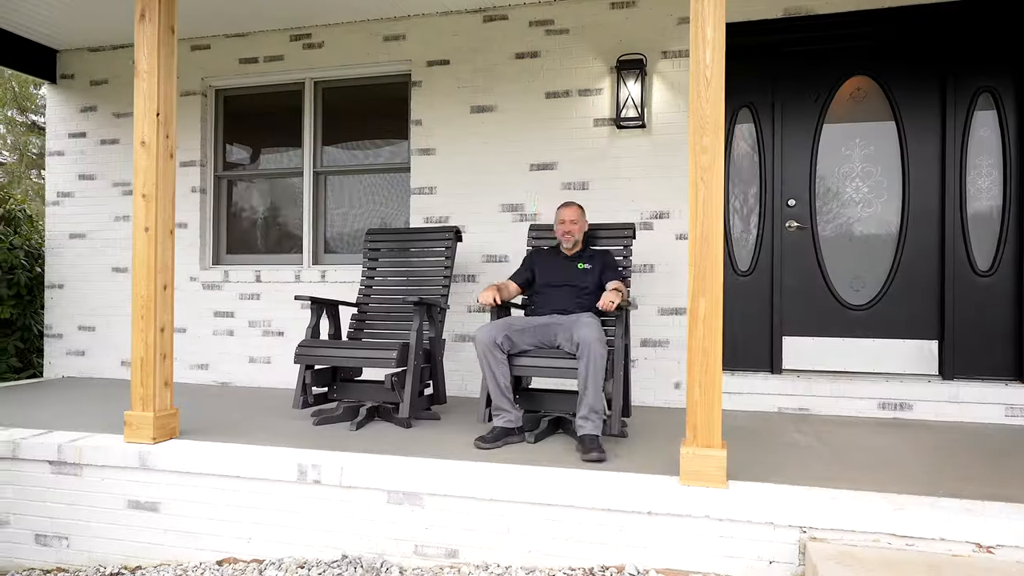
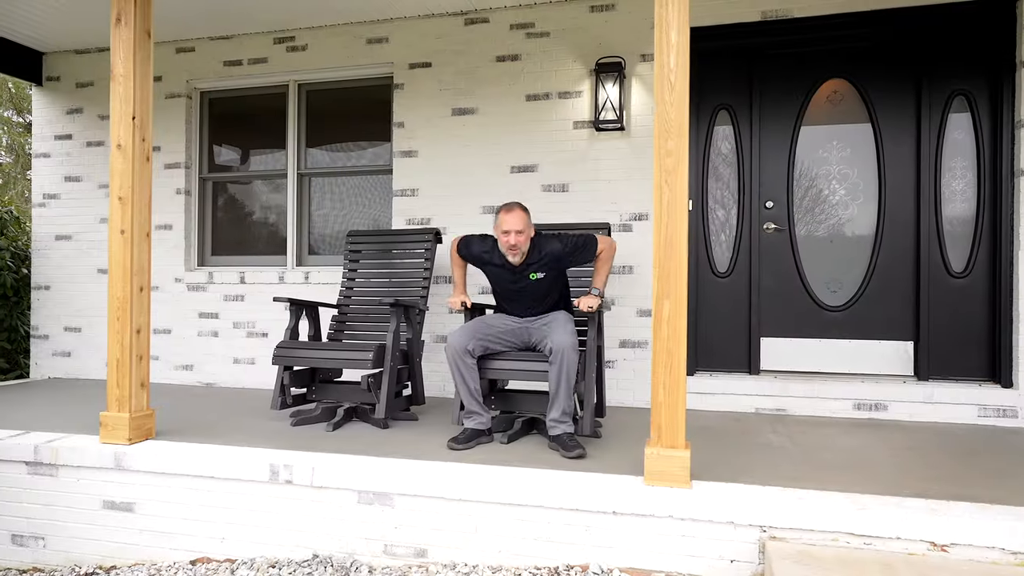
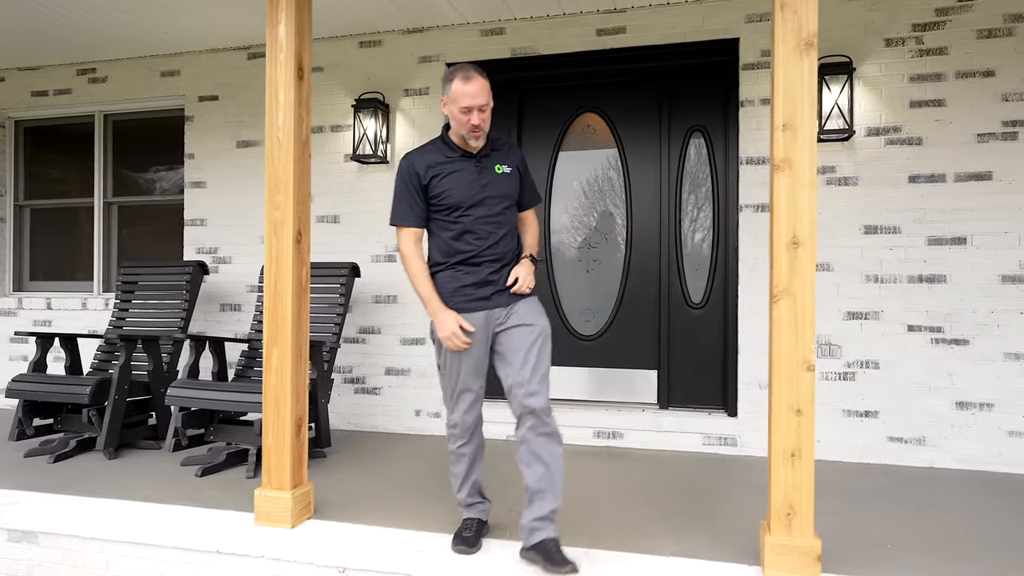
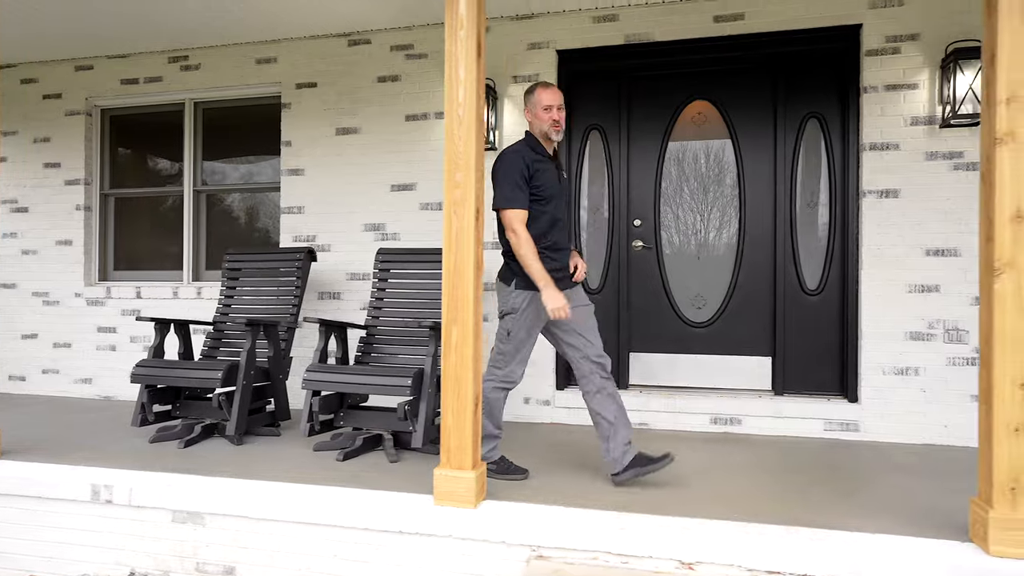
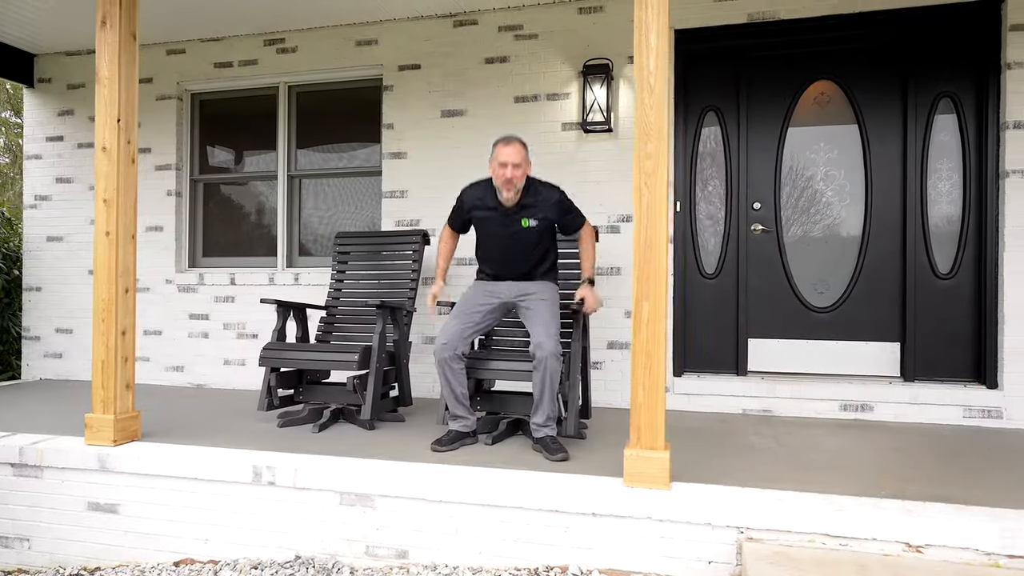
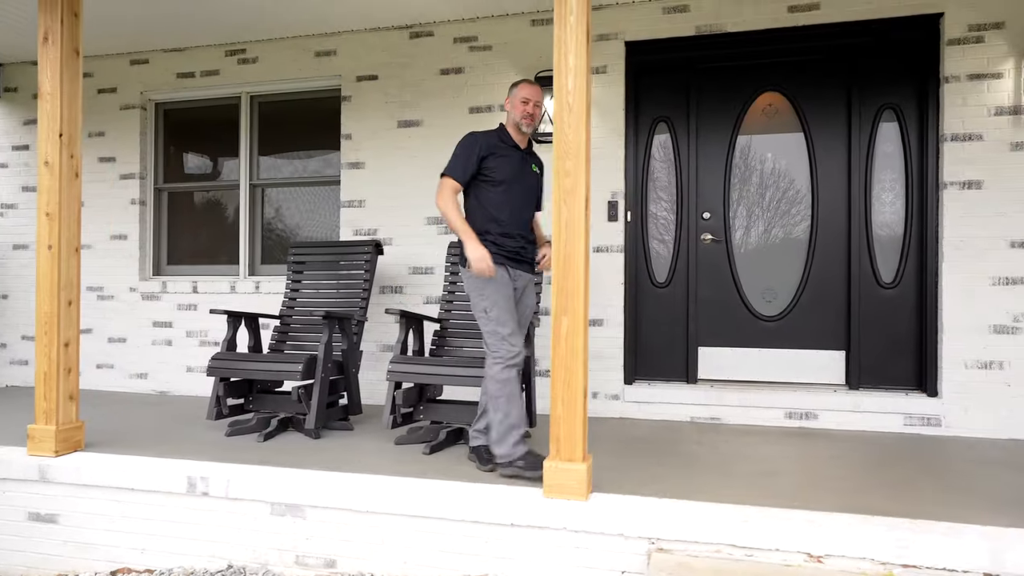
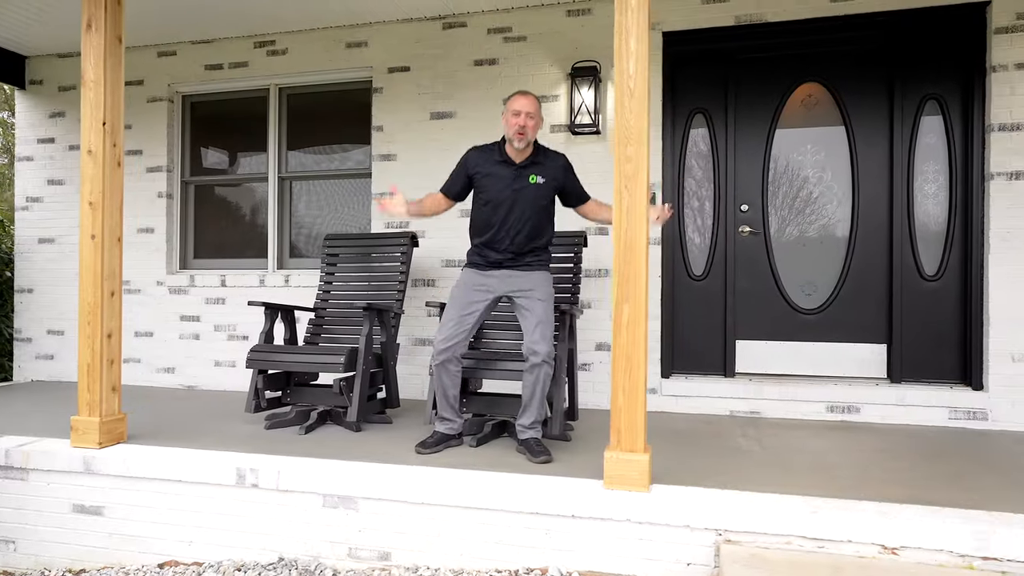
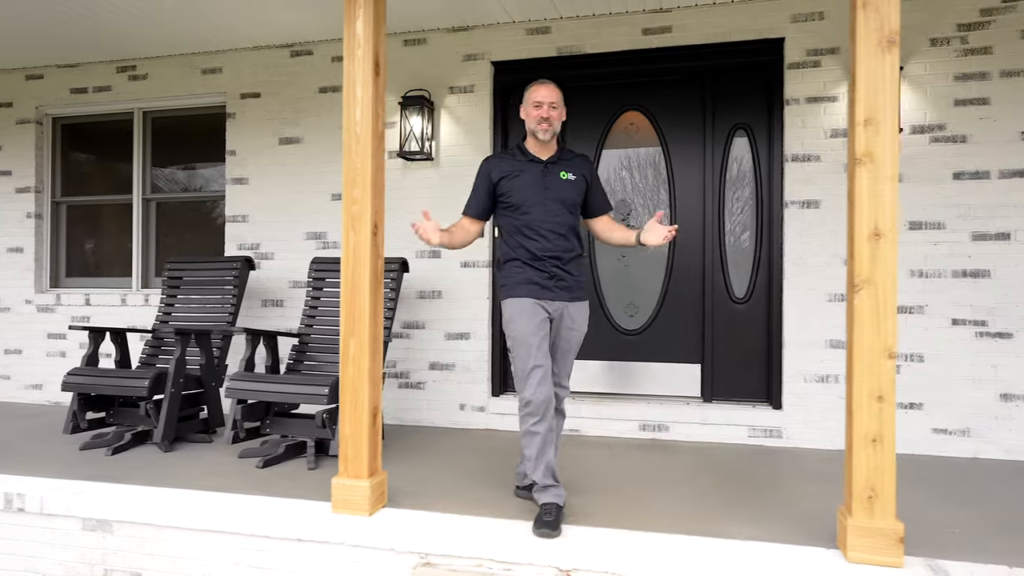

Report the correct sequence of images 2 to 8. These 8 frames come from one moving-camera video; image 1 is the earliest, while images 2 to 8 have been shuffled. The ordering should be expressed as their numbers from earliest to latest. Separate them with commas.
2, 5, 7, 6, 4, 8, 3
